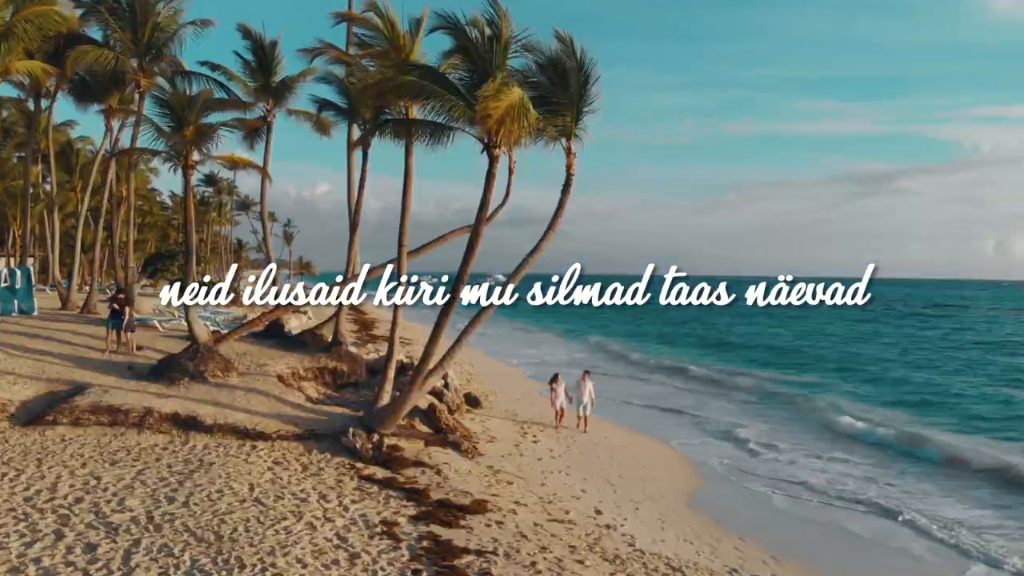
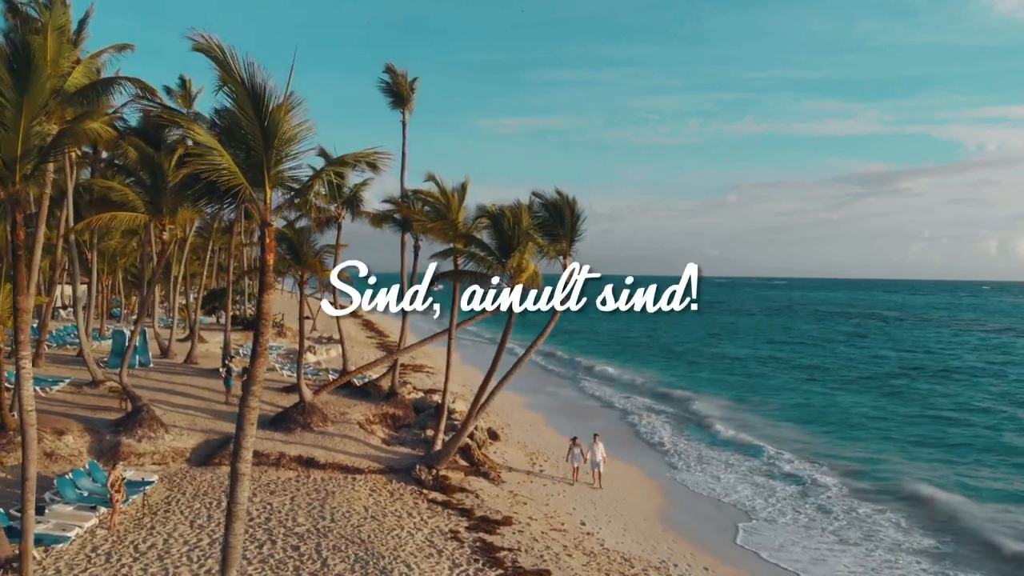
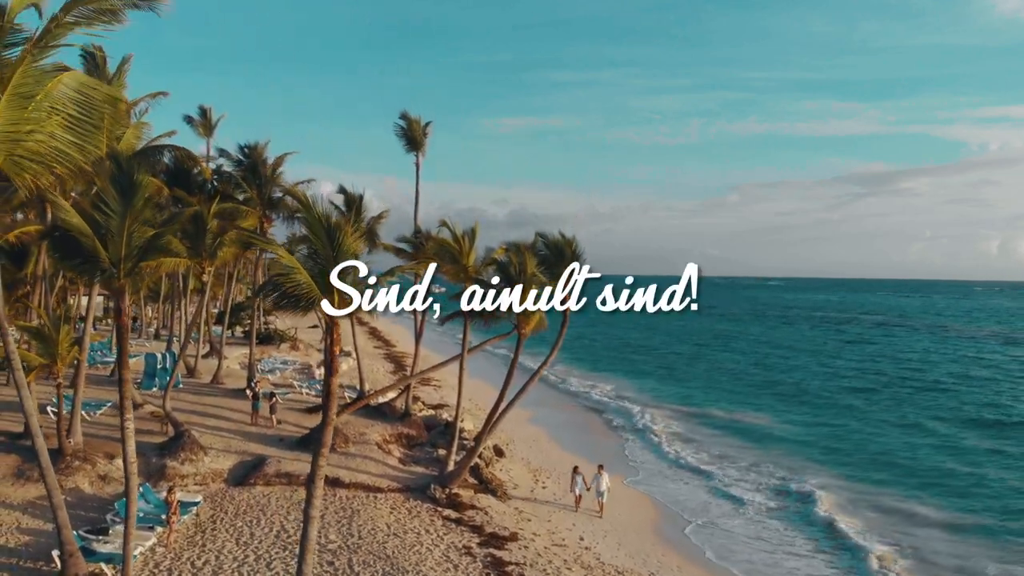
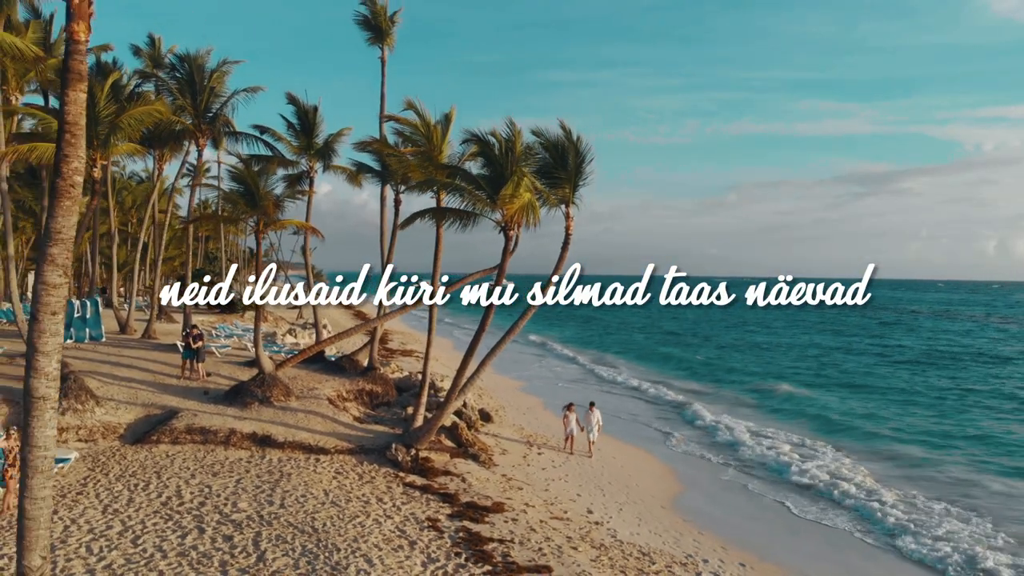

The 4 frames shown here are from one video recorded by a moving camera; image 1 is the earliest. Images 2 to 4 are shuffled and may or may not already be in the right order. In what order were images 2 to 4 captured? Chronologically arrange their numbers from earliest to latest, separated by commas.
4, 2, 3
